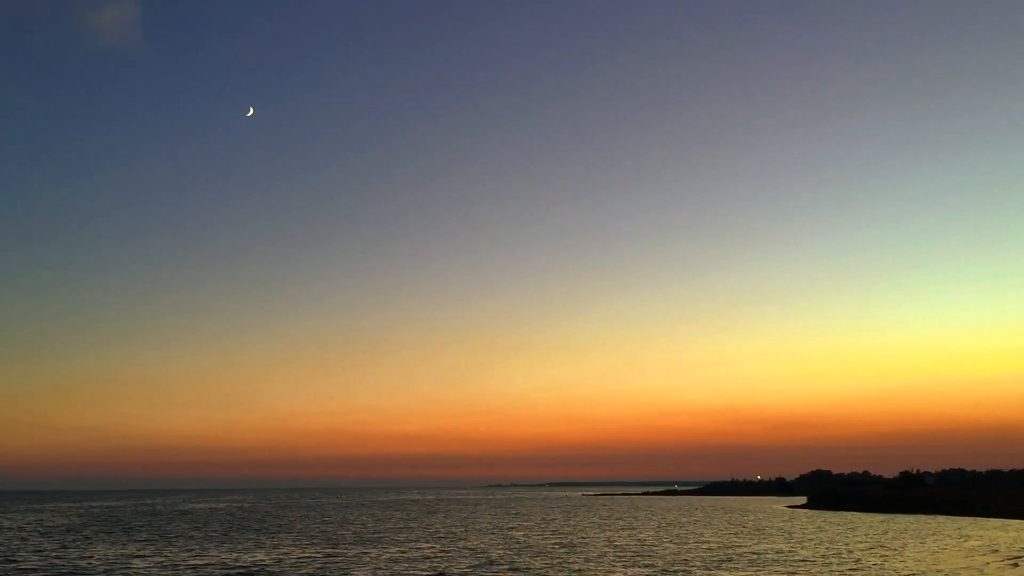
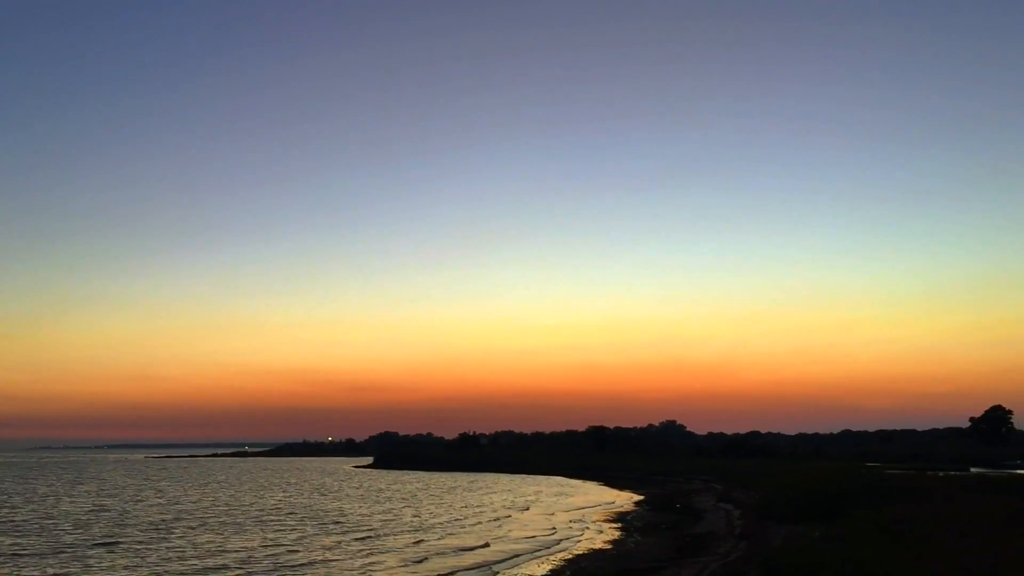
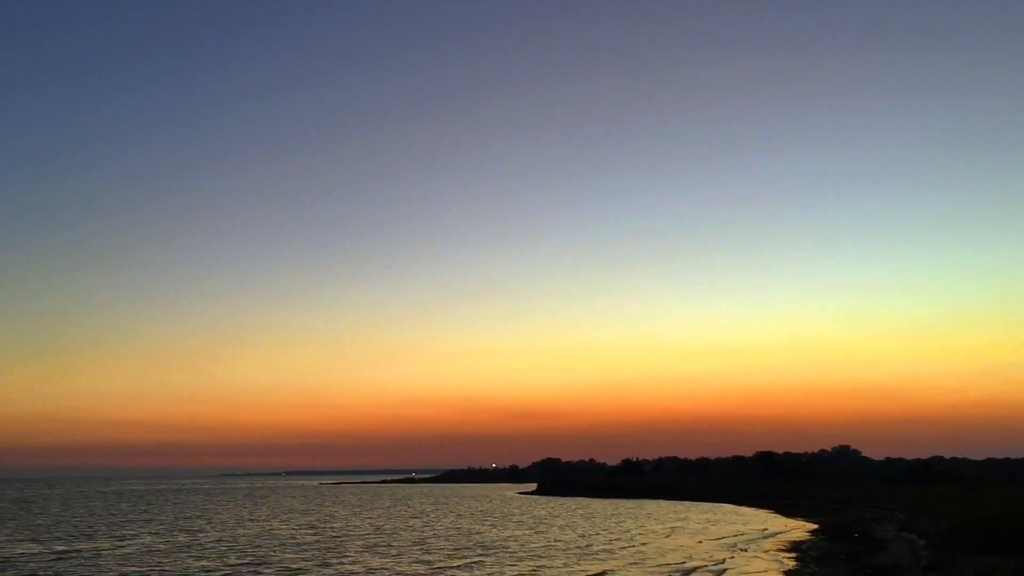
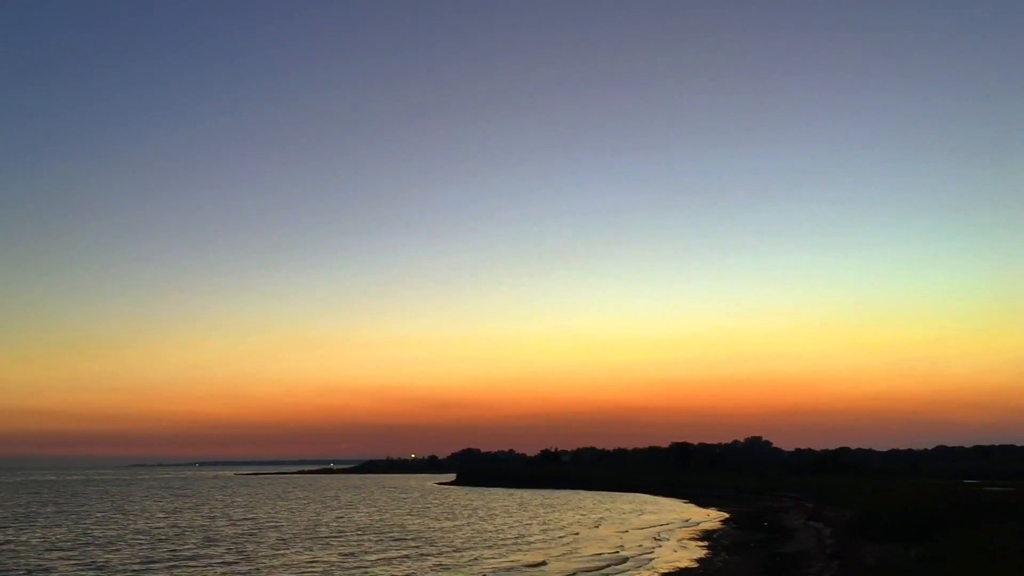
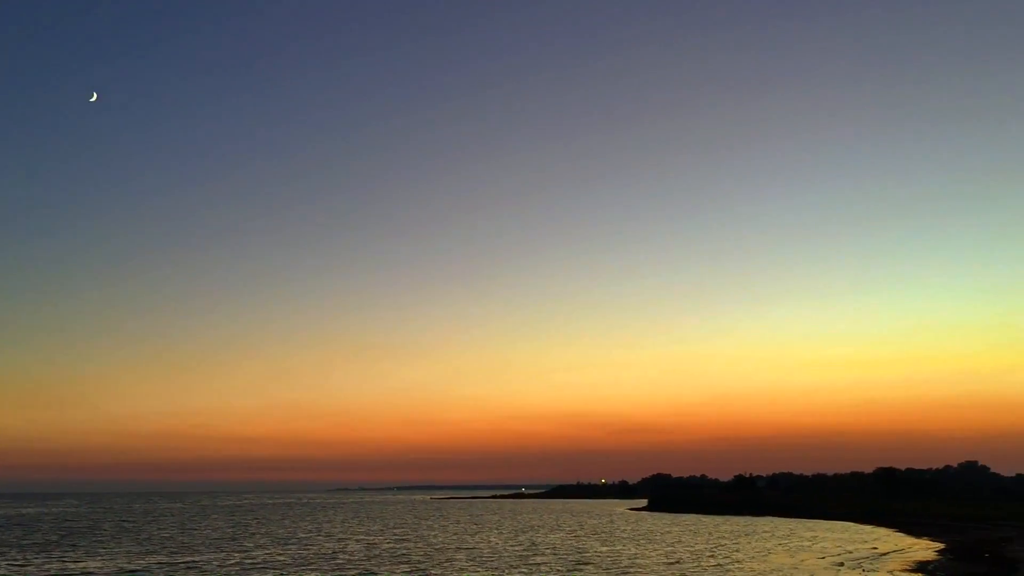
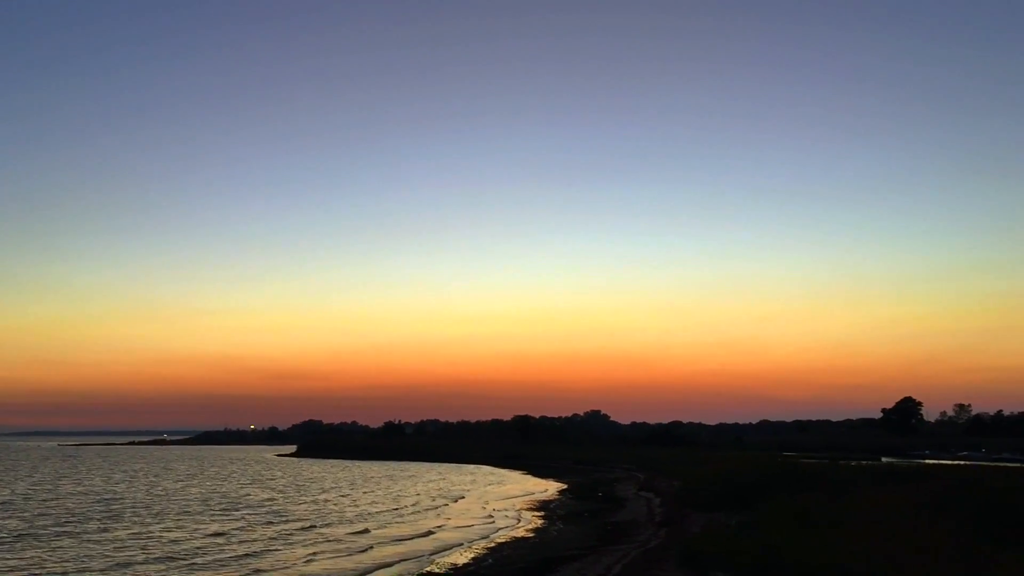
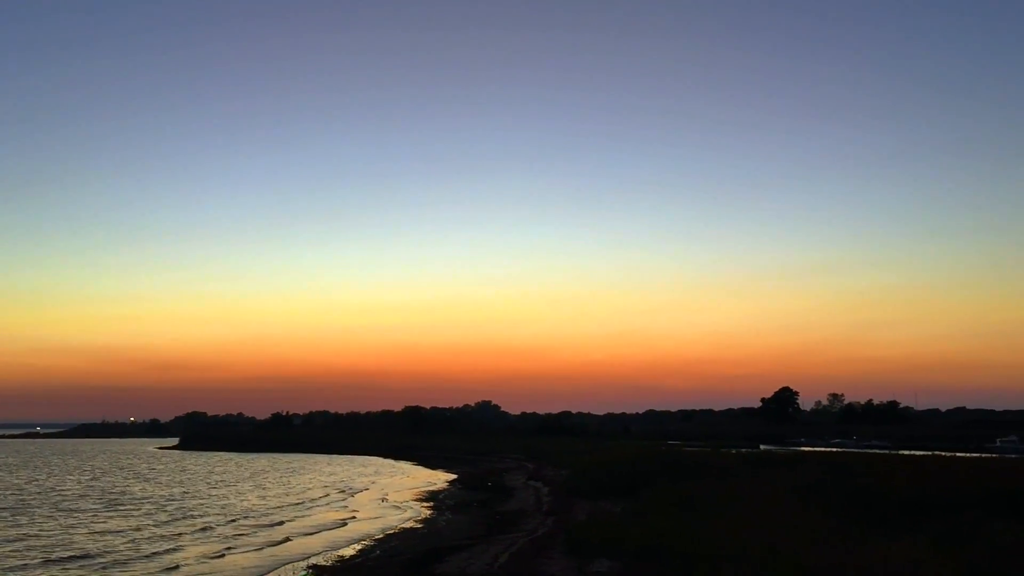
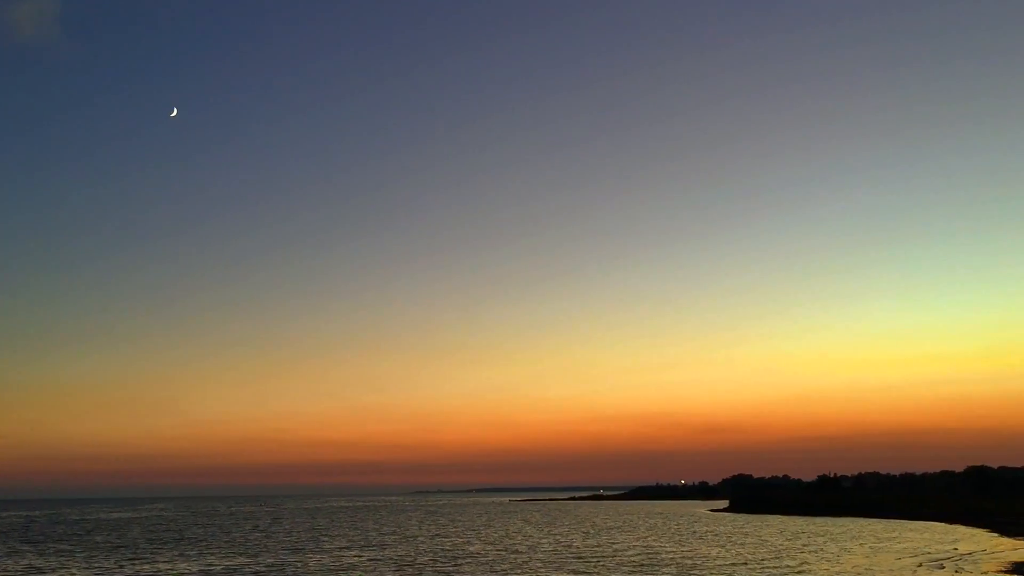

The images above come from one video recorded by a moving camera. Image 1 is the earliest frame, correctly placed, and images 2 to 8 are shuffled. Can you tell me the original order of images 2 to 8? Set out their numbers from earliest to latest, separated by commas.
8, 5, 3, 4, 2, 6, 7
